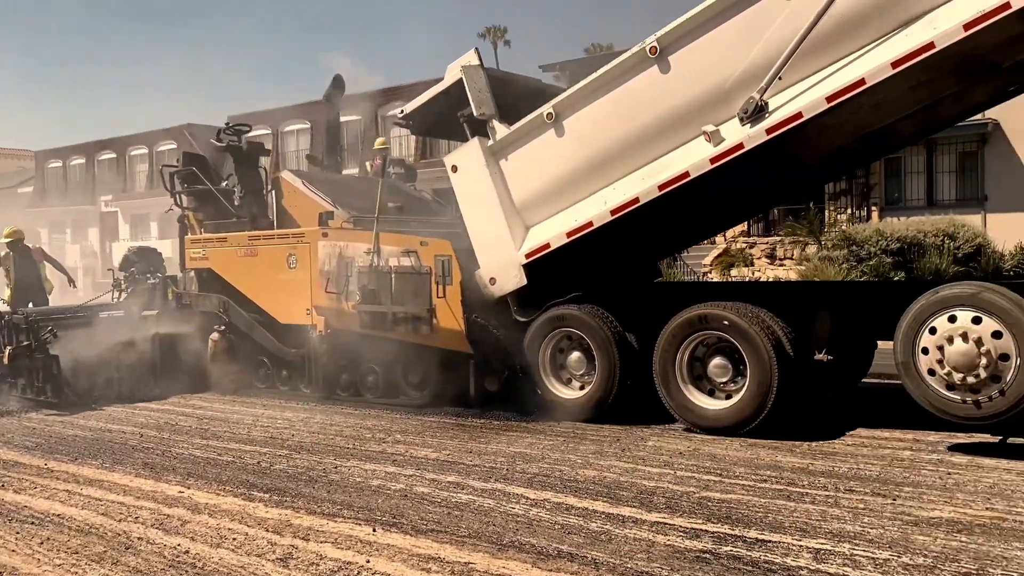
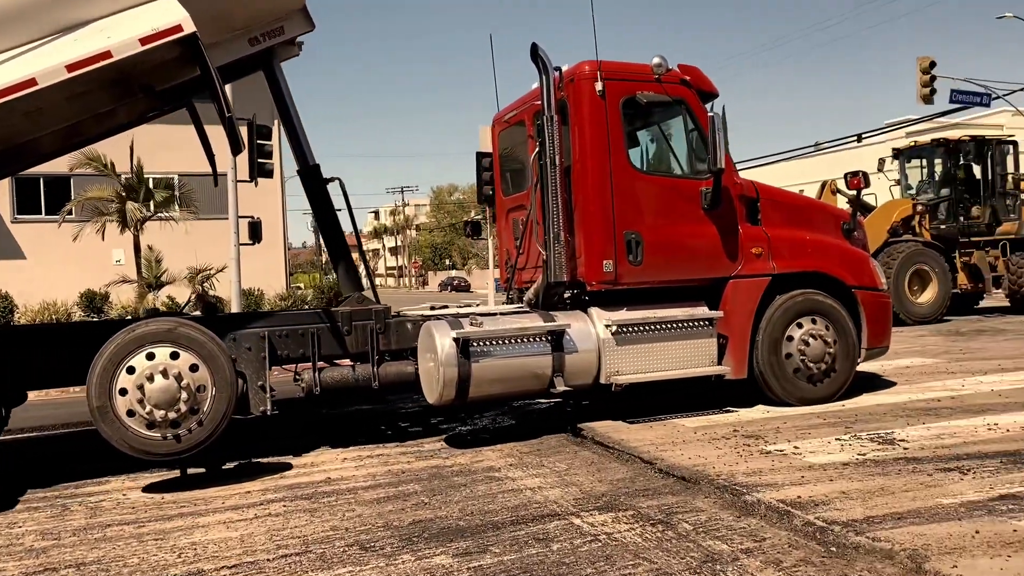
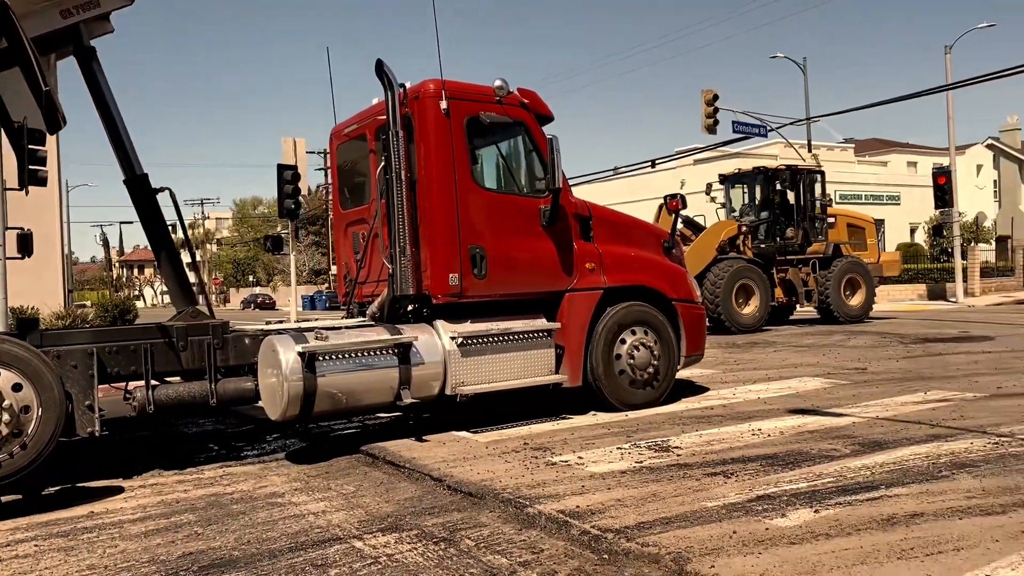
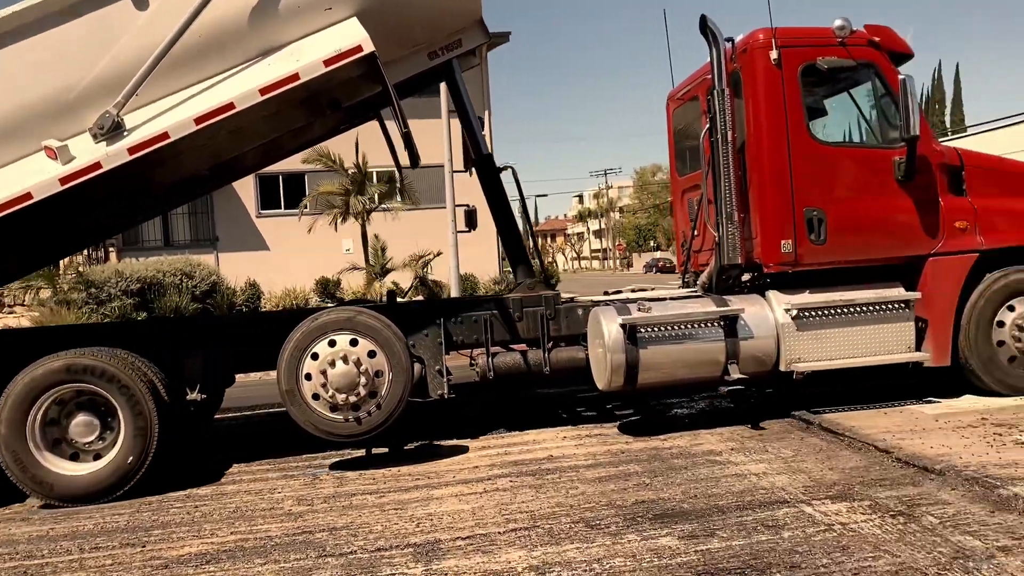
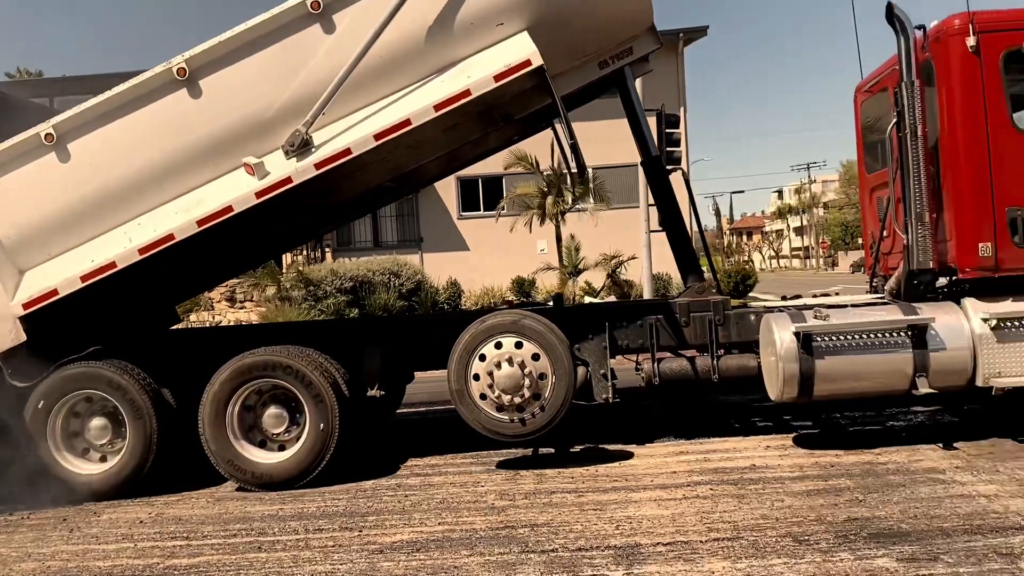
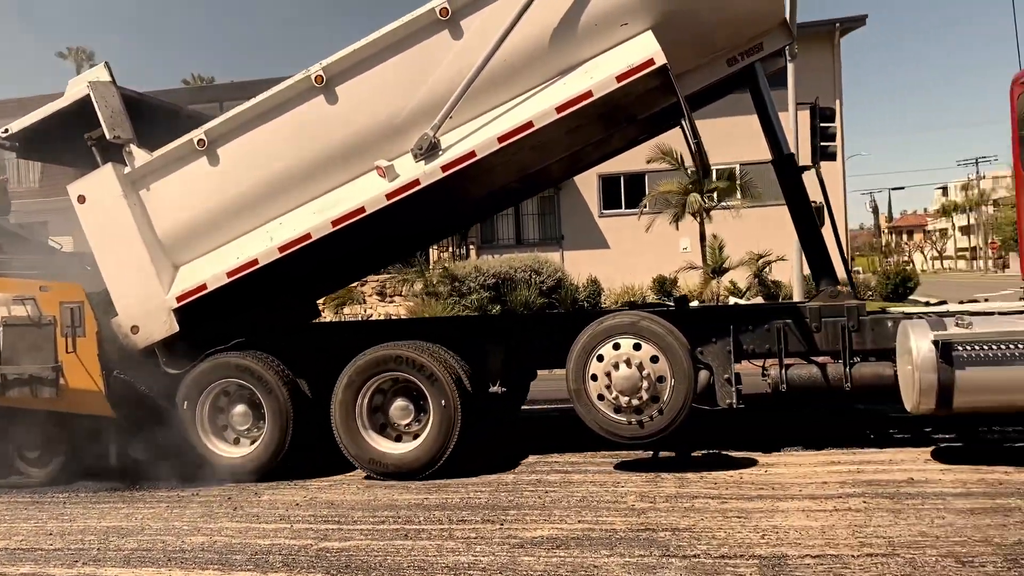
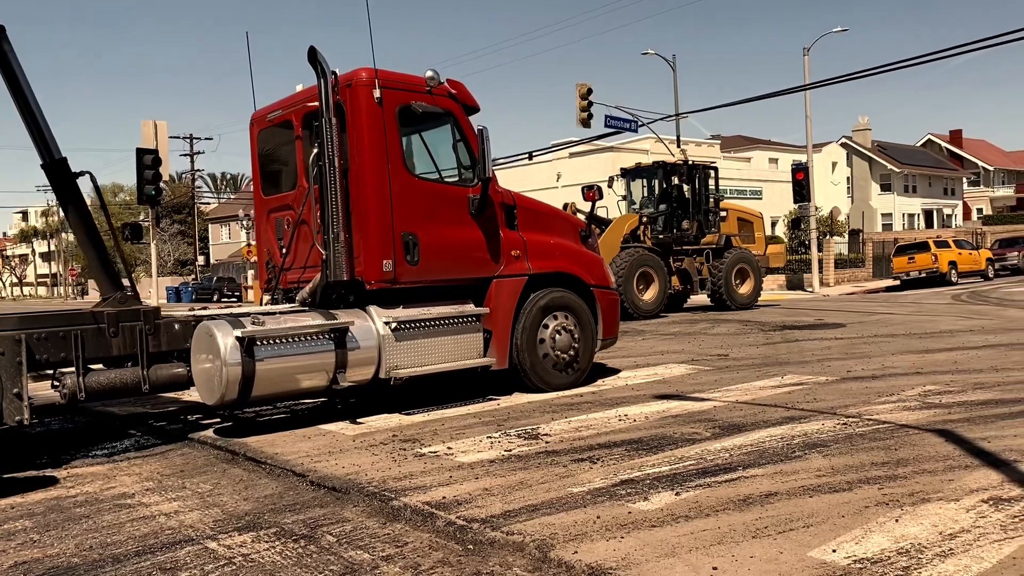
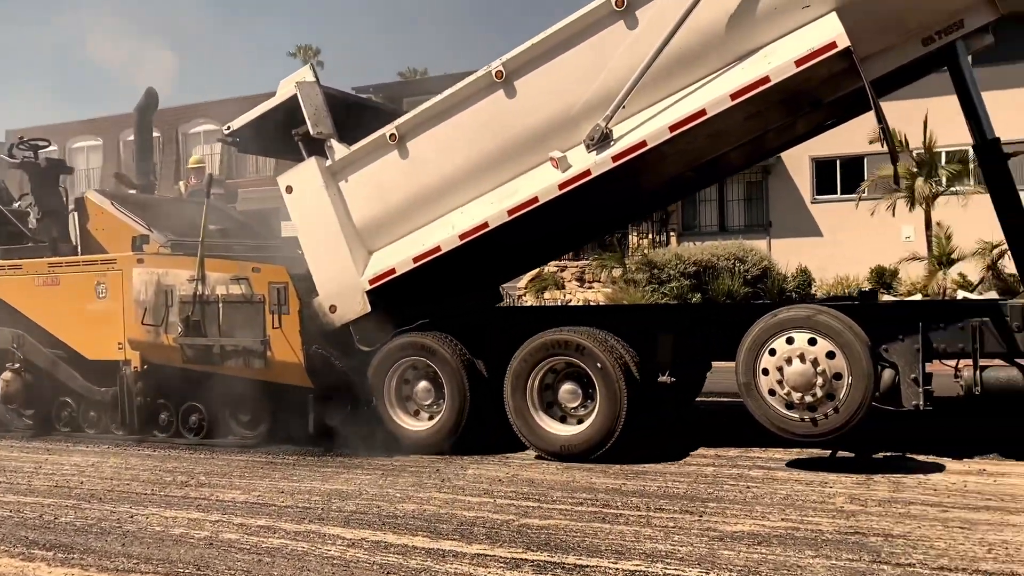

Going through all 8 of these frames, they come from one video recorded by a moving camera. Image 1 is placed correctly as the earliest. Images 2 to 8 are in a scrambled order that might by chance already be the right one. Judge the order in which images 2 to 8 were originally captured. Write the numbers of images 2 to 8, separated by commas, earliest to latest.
8, 6, 5, 4, 2, 3, 7
